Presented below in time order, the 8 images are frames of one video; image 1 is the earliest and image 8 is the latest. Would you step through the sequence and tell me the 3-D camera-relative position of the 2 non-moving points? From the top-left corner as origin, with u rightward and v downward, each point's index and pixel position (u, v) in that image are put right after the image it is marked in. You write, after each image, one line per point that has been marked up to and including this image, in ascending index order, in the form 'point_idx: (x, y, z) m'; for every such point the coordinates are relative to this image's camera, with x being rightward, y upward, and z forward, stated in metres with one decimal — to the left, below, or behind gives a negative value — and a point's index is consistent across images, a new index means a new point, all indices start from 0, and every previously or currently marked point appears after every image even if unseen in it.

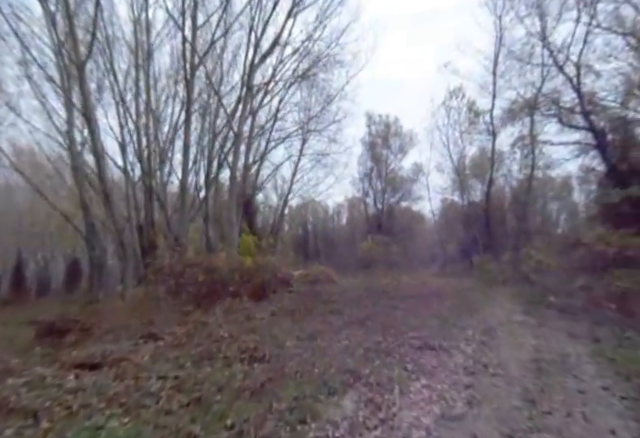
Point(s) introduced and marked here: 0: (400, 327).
0: (+1.8, -2.5, +7.9) m
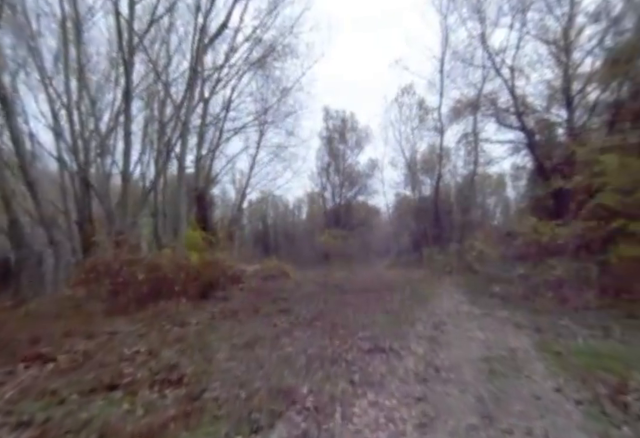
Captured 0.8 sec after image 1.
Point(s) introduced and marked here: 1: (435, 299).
0: (+0.6, -2.3, +7.4) m
1: (+4.5, -3.1, +13.4) m
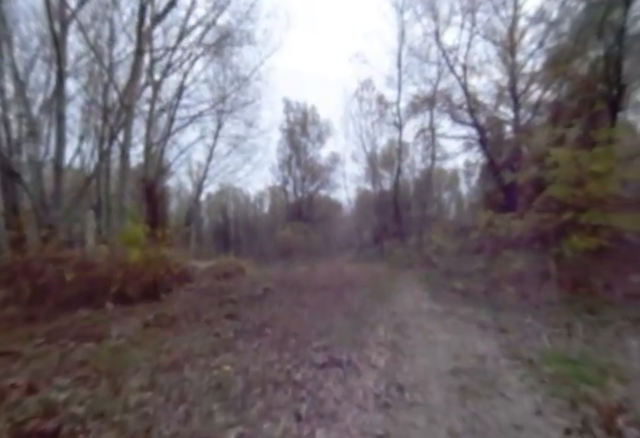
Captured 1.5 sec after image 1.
0: (-0.4, -2.2, +6.5) m
1: (+2.9, -2.9, +13.0) m
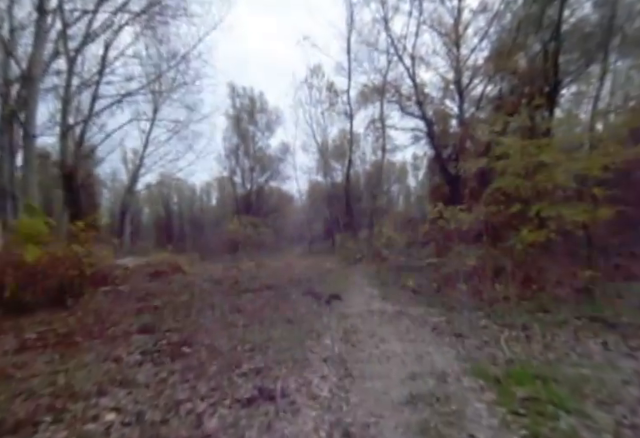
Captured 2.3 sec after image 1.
0: (-1.4, -2.1, +5.3) m
1: (+0.9, -2.7, +12.2) m
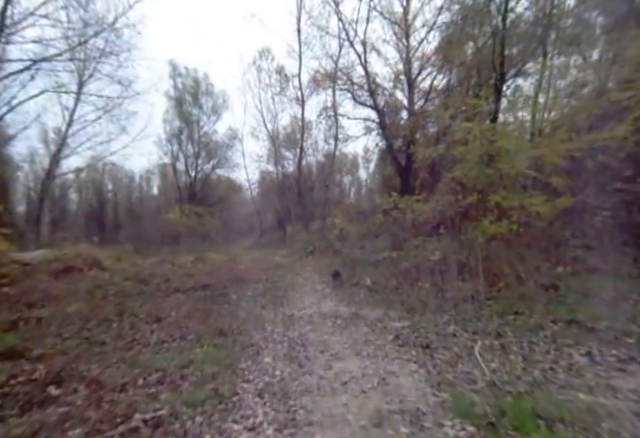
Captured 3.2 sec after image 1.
0: (-2.2, -1.9, +3.7) m
1: (-0.9, -2.3, +10.8) m
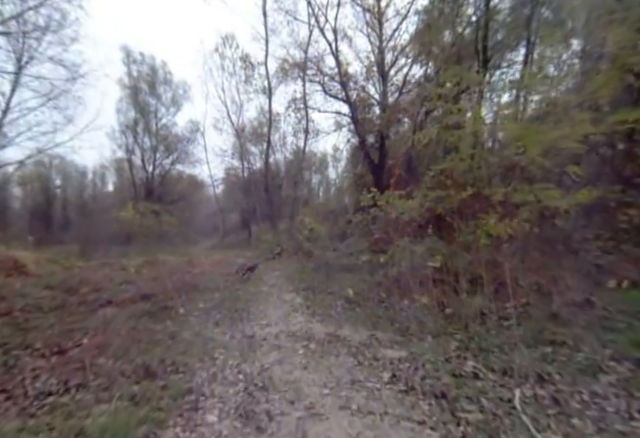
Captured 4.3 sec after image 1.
0: (-2.4, -1.8, +1.8) m
1: (-1.7, -2.2, +9.0) m
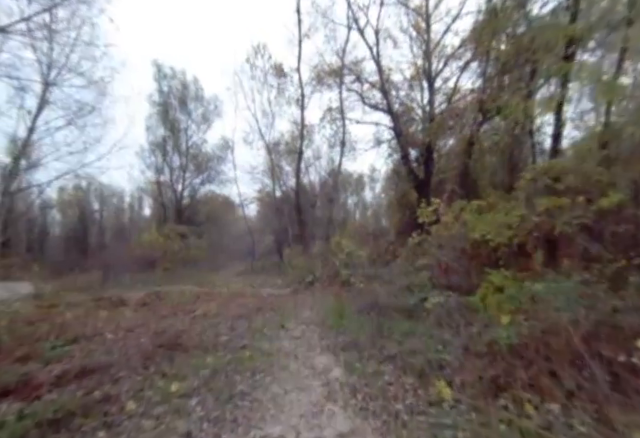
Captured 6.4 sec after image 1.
0: (-2.2, -1.7, -1.5) m
1: (-0.9, -2.6, +5.6) m
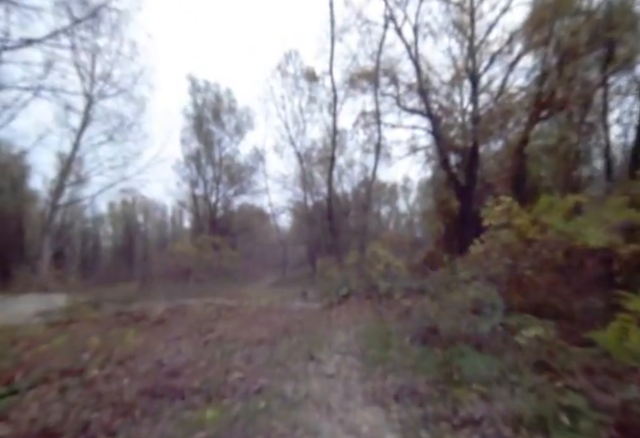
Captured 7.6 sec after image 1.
0: (-2.4, -1.5, -3.2) m
1: (-0.4, -2.6, +3.7) m
